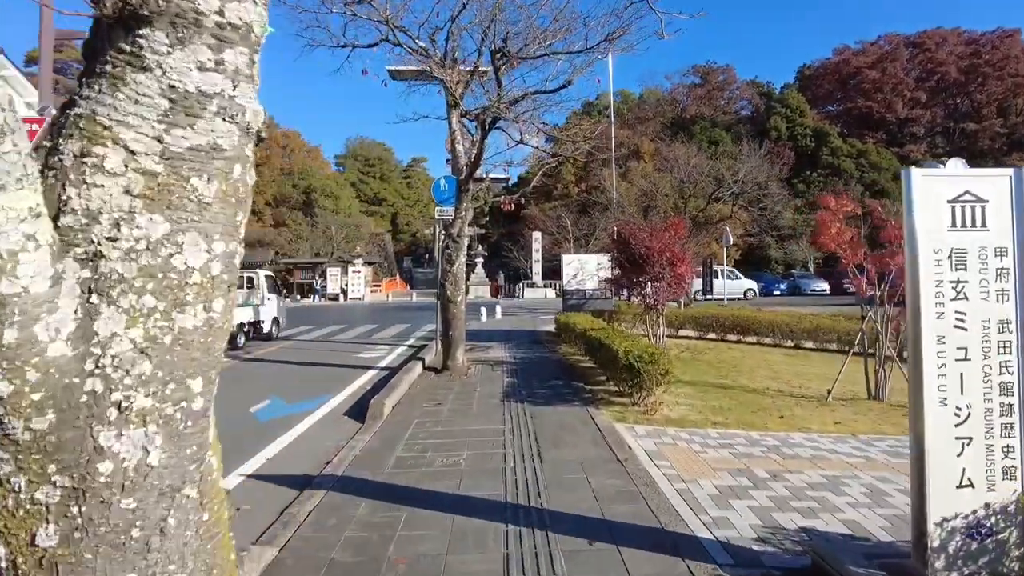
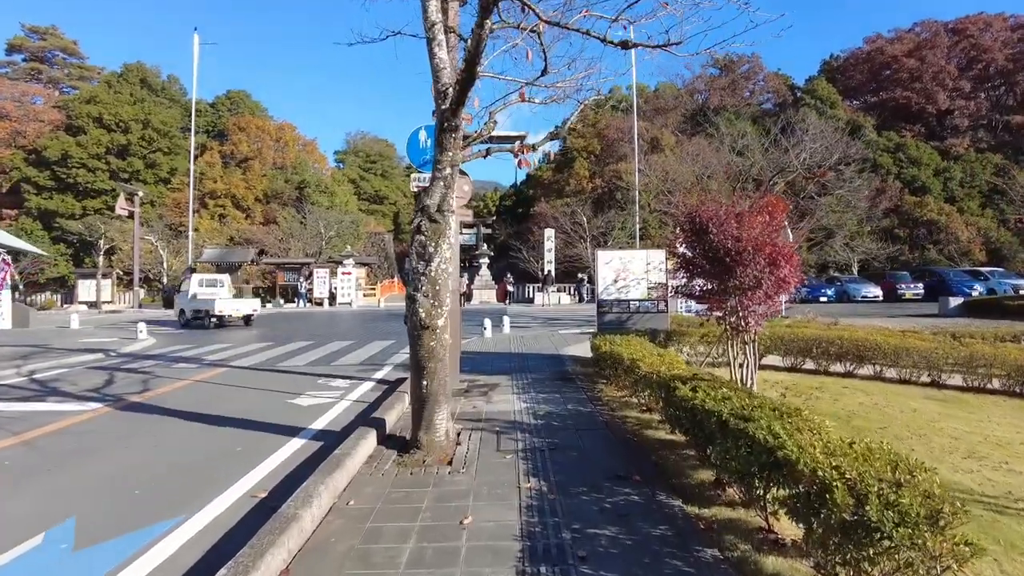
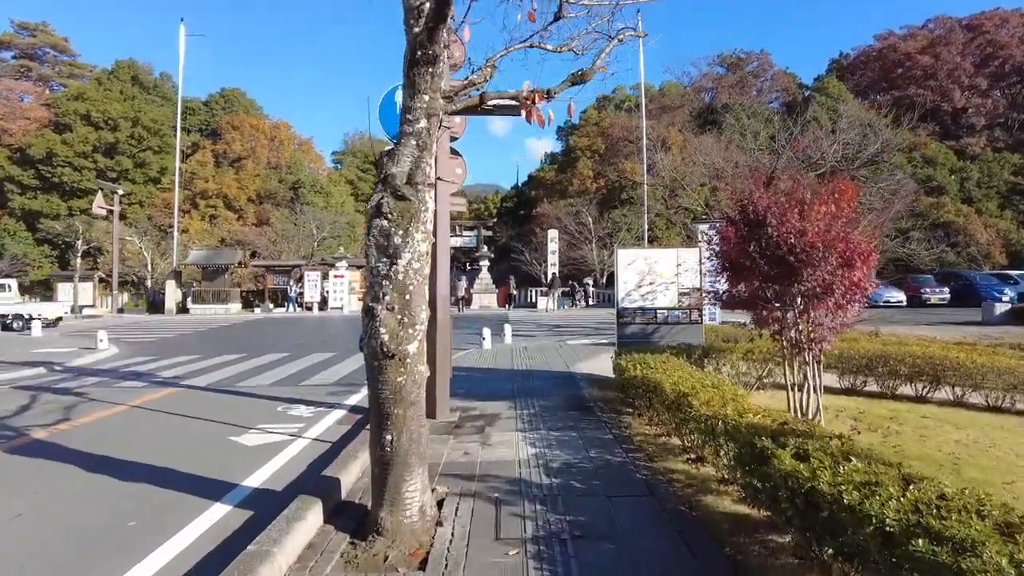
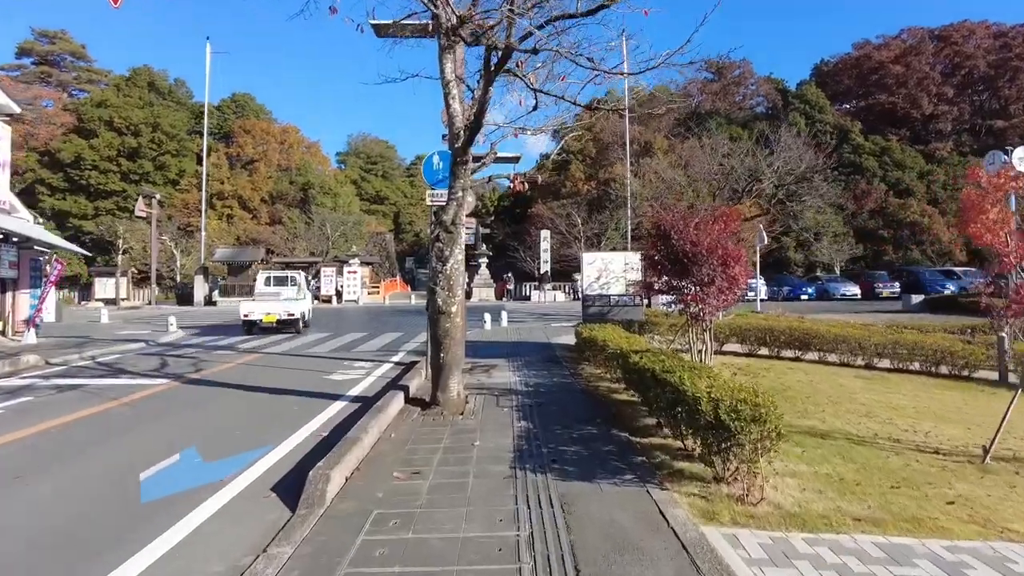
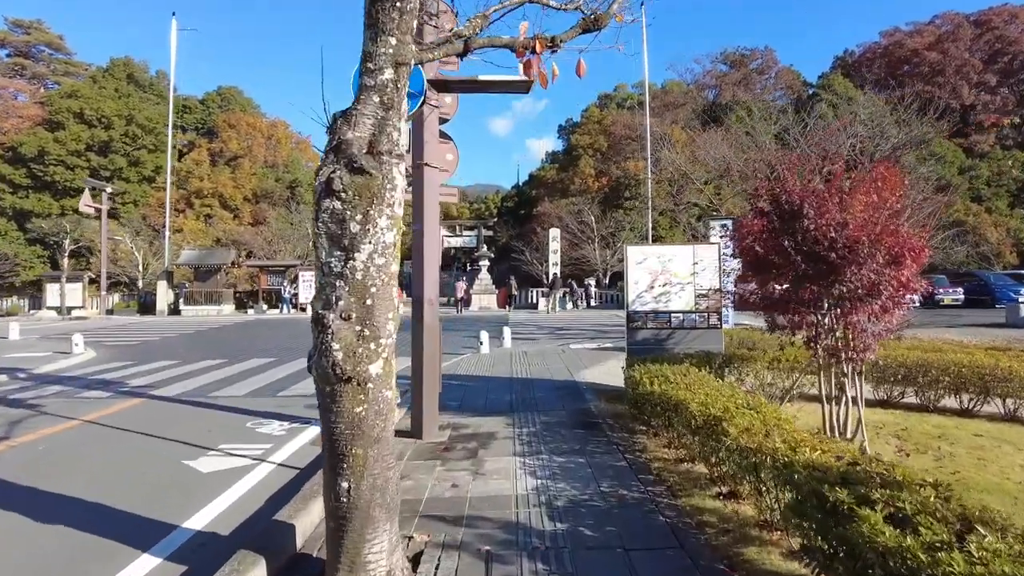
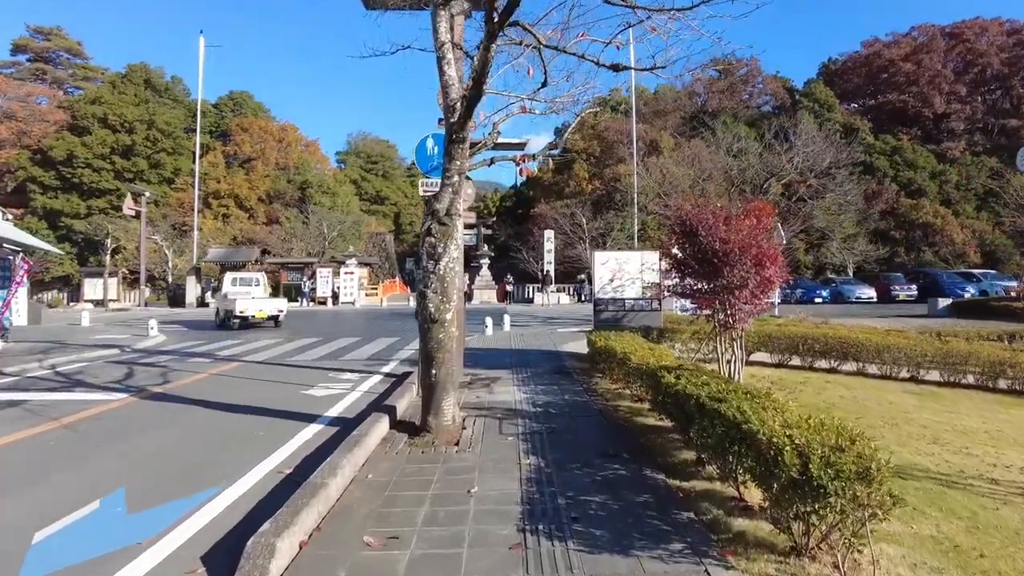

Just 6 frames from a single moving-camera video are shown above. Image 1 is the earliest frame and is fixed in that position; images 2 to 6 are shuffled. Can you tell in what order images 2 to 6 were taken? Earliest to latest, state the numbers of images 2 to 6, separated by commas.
4, 6, 2, 3, 5
